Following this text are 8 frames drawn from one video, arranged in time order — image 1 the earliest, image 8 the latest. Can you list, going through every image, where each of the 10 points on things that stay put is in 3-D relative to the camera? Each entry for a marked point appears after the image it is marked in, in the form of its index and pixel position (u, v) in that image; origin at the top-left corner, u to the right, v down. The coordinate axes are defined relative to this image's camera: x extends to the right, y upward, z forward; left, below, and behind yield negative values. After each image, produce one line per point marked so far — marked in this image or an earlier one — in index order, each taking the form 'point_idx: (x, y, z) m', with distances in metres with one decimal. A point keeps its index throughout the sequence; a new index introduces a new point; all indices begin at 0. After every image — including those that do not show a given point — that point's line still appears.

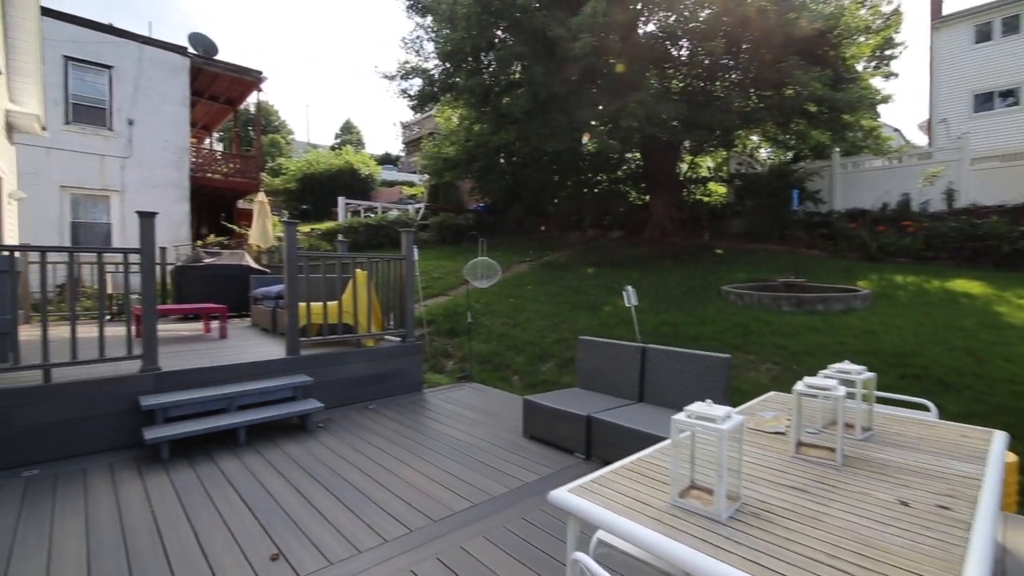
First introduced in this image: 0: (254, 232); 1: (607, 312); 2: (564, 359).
0: (-5.1, +1.1, +9.7) m
1: (+1.5, -0.4, +7.5) m
2: (+0.7, -0.9, +6.2) m
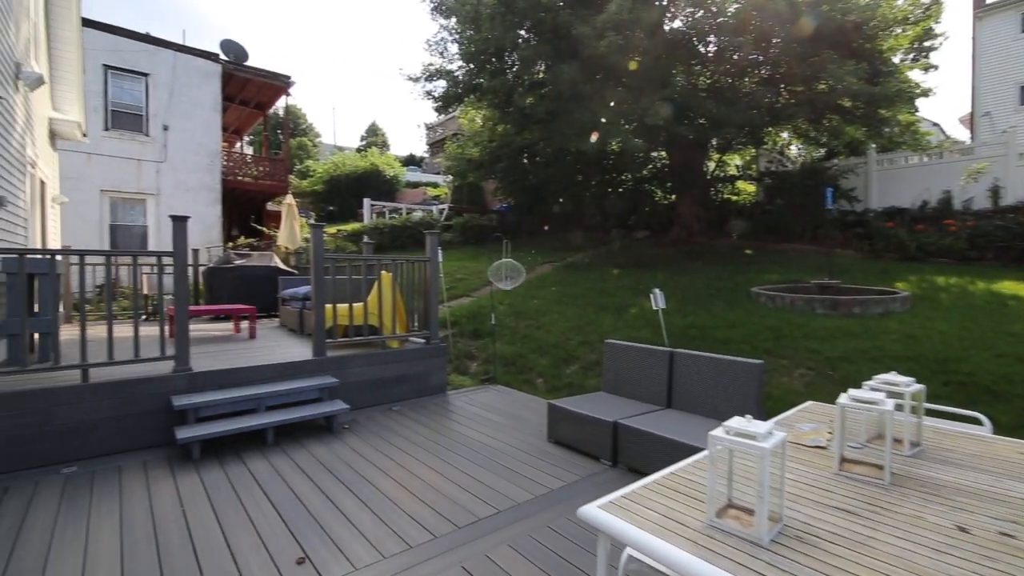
0: (-4.6, +1.1, +9.8) m
1: (+1.8, -0.4, +7.4) m
2: (+1.0, -0.9, +6.1) m
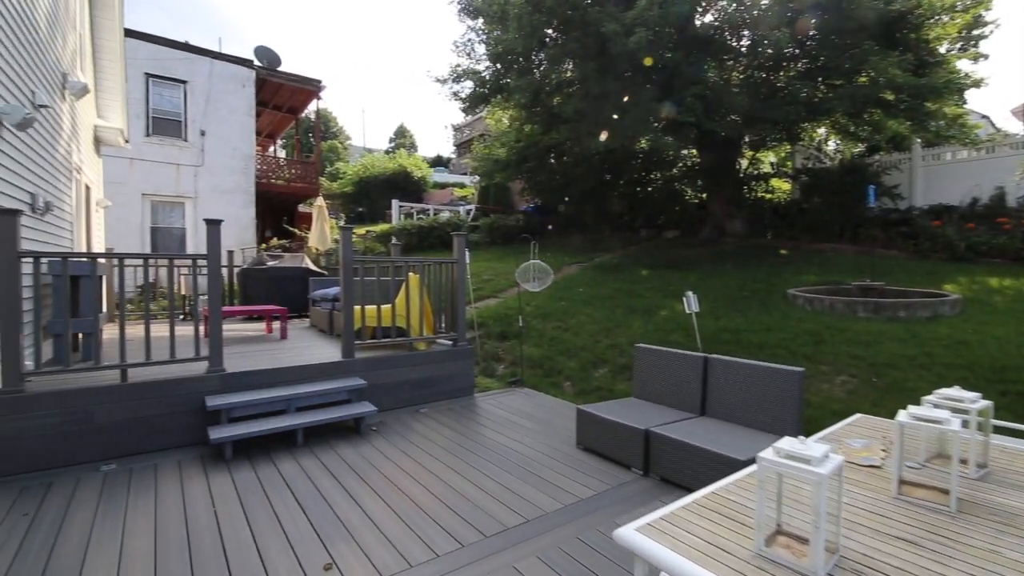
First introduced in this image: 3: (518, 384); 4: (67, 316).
0: (-4.1, +1.1, +10.0) m
1: (+2.2, -0.4, +7.2) m
2: (+1.3, -1.0, +6.0) m
3: (+0.1, -1.2, +5.9) m
4: (-3.6, -0.2, +4.0) m
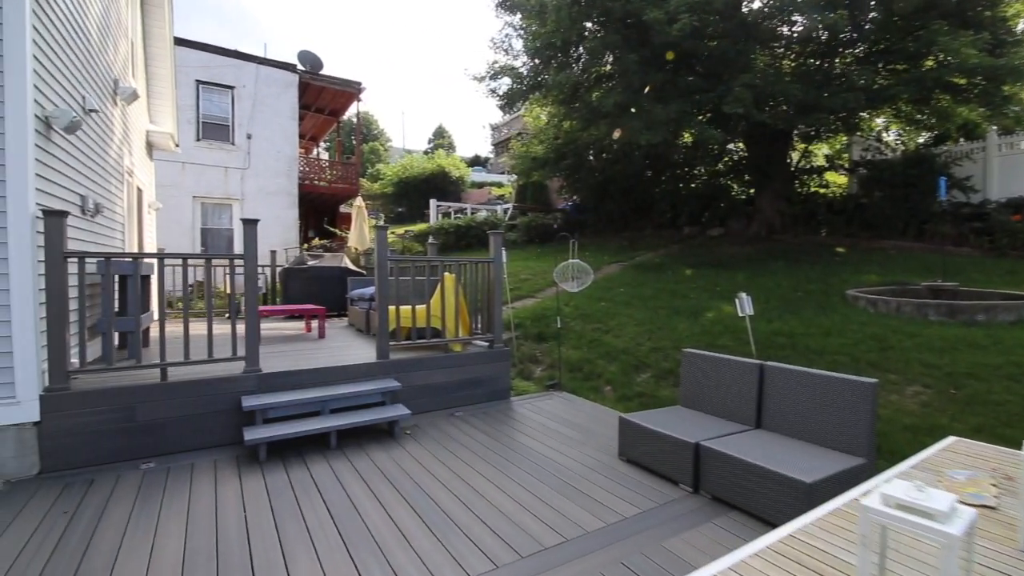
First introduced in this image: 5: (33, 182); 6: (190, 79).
0: (-3.3, +1.1, +10.1) m
1: (+2.8, -0.4, +6.8) m
2: (+1.7, -1.0, +5.7) m
3: (+0.5, -1.2, +5.7) m
4: (-3.3, -0.2, +4.0) m
5: (-3.4, +0.8, +3.5) m
6: (-8.2, +5.3, +12.5) m
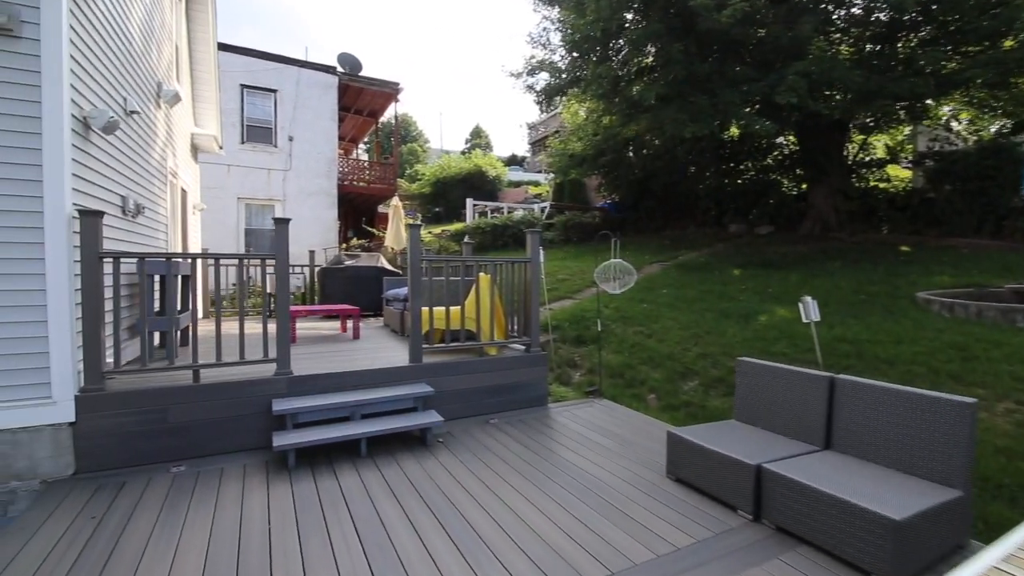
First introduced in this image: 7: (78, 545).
0: (-2.6, +1.1, +10.1) m
1: (+3.2, -0.4, +6.3) m
2: (+2.2, -1.0, +5.3) m
3: (+0.9, -1.2, +5.4) m
4: (-3.0, -0.2, +4.0) m
5: (-3.1, +0.8, +3.5) m
6: (-7.2, +5.3, +12.8) m
7: (-2.4, -1.4, +2.7) m
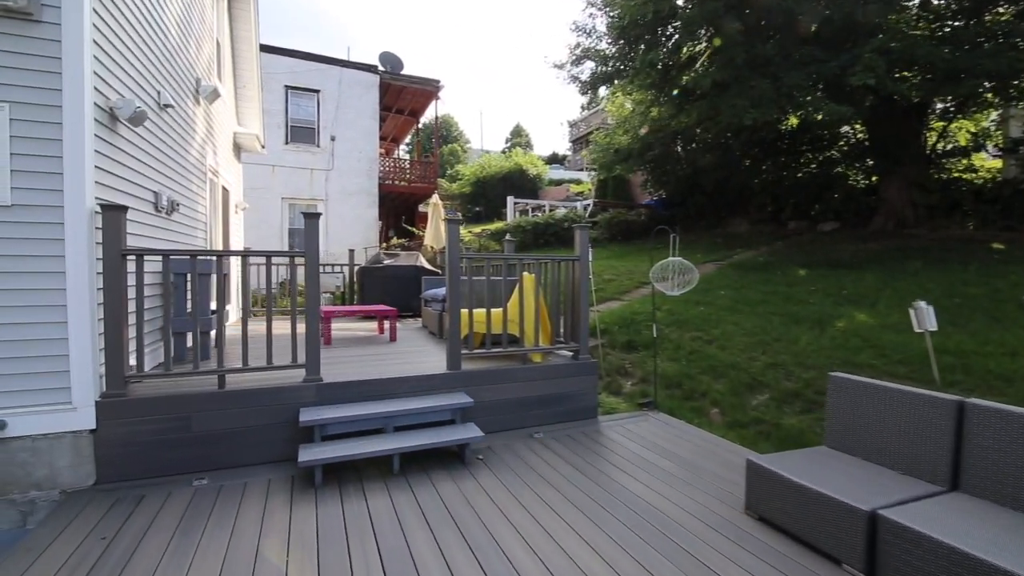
0: (-1.7, +1.1, +9.8) m
1: (+3.8, -0.5, +5.6) m
2: (+2.6, -1.0, +4.7) m
3: (+1.4, -1.2, +4.9) m
4: (-2.6, -0.2, +3.8) m
5: (-2.8, +0.8, +3.3) m
6: (-6.1, +5.4, +12.9) m
7: (-2.2, -1.4, +2.5) m
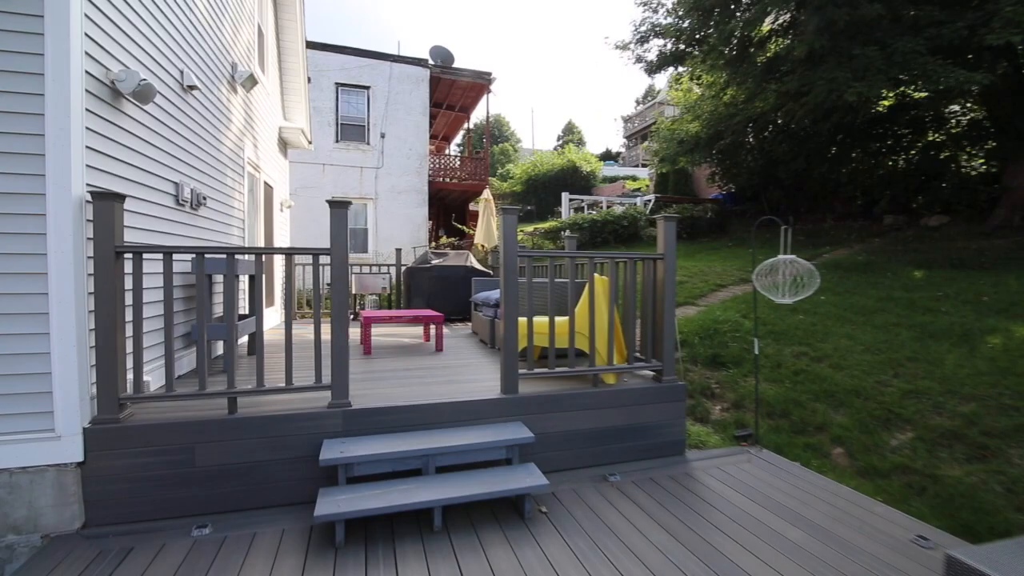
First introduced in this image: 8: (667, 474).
0: (-0.6, +1.1, +9.1) m
1: (+4.4, -0.5, +4.4) m
2: (+3.1, -1.1, +3.6) m
3: (+1.9, -1.2, +3.9) m
4: (-2.2, -0.2, +3.3) m
5: (-2.4, +0.7, +2.8) m
6: (-4.7, +5.3, +12.7) m
7: (-1.8, -1.5, +1.9) m
8: (+1.1, -1.3, +3.5) m
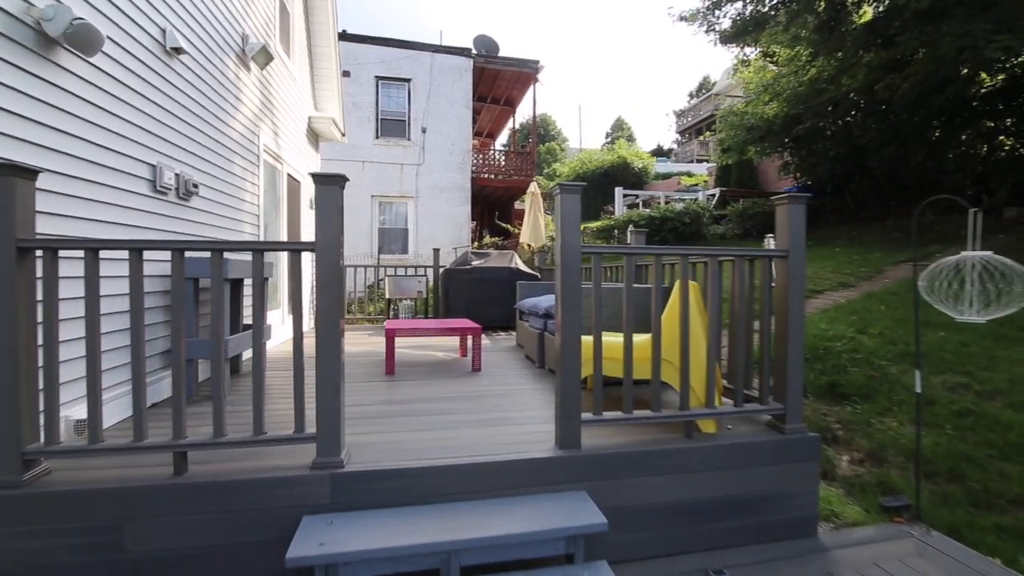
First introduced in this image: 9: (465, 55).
0: (+0.2, +1.0, +8.2) m
1: (+4.7, -0.6, +3.0) m
2: (+3.4, -1.1, +2.3) m
3: (+2.3, -1.3, +2.7) m
4: (-1.9, -0.3, +2.4) m
5: (-2.2, +0.7, +2.0) m
6: (-3.5, +5.3, +12.1) m
7: (-1.7, -1.5, +1.0) m
8: (+1.4, -1.4, +2.4) m
9: (-1.2, +6.0, +12.5) m
